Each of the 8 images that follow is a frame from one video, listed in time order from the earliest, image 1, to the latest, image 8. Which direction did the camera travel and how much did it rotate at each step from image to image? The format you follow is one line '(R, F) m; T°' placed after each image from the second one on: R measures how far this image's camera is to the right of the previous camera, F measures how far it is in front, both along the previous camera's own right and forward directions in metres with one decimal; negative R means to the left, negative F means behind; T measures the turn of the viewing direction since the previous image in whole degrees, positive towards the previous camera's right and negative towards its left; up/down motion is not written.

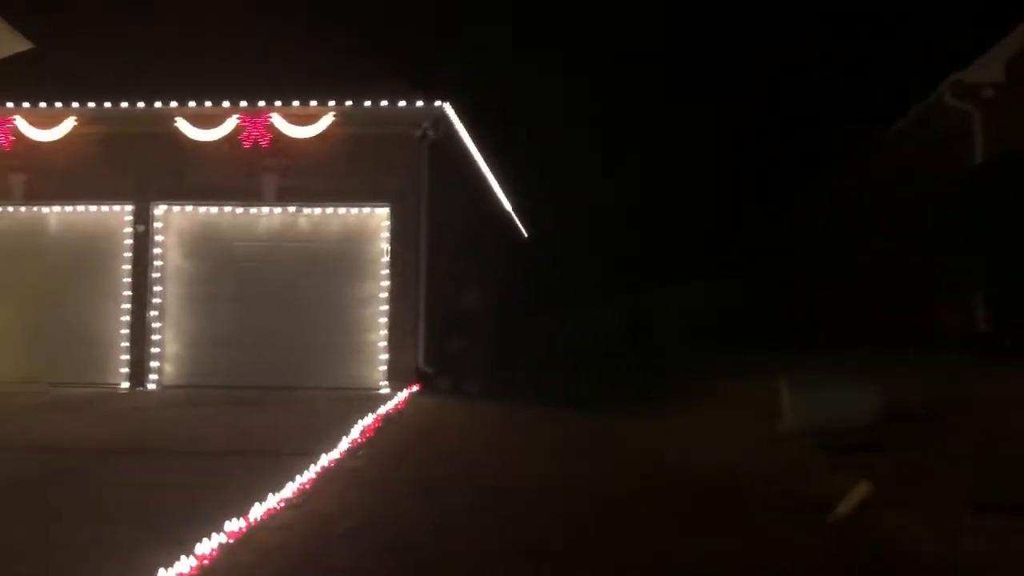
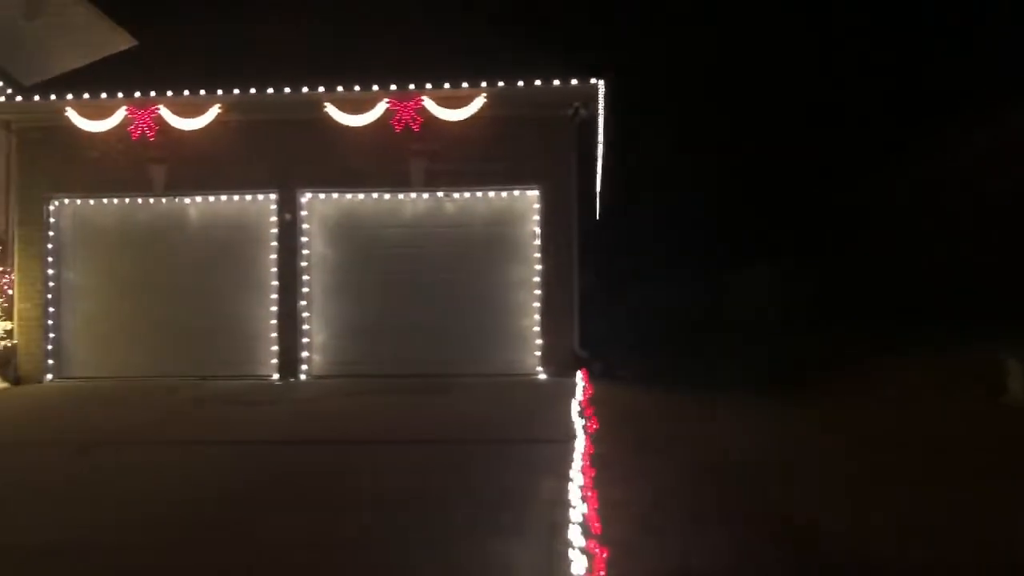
(-1.9, +0.3) m; -1°
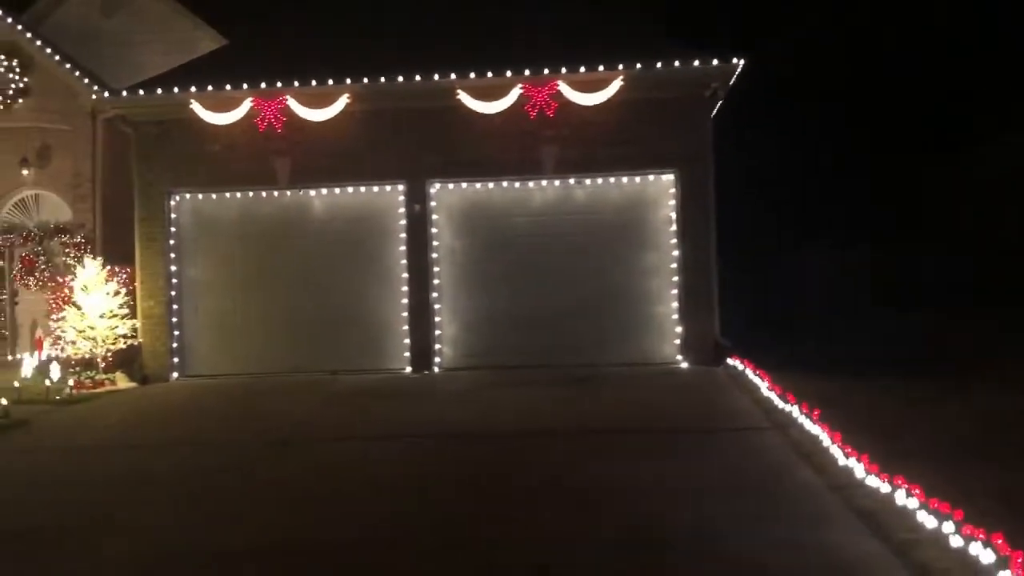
(-1.8, +0.3) m; 0°
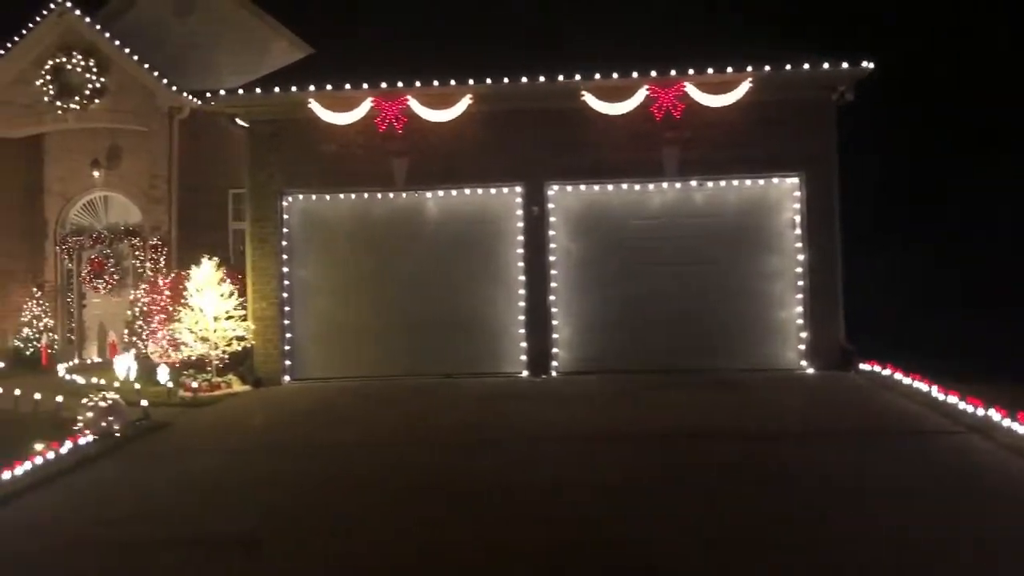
(-1.7, +0.2) m; +1°
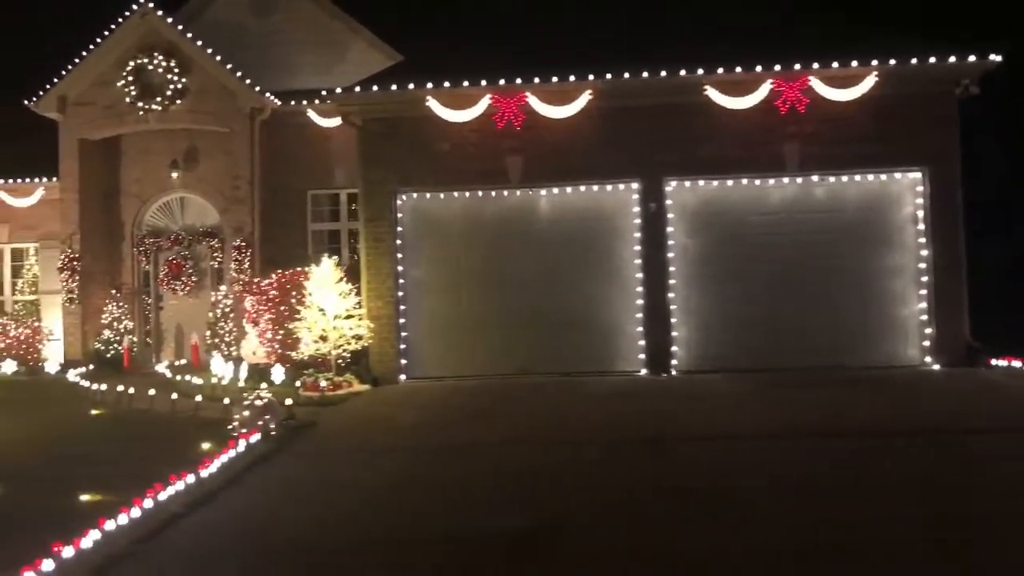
(-1.5, +0.1) m; 0°
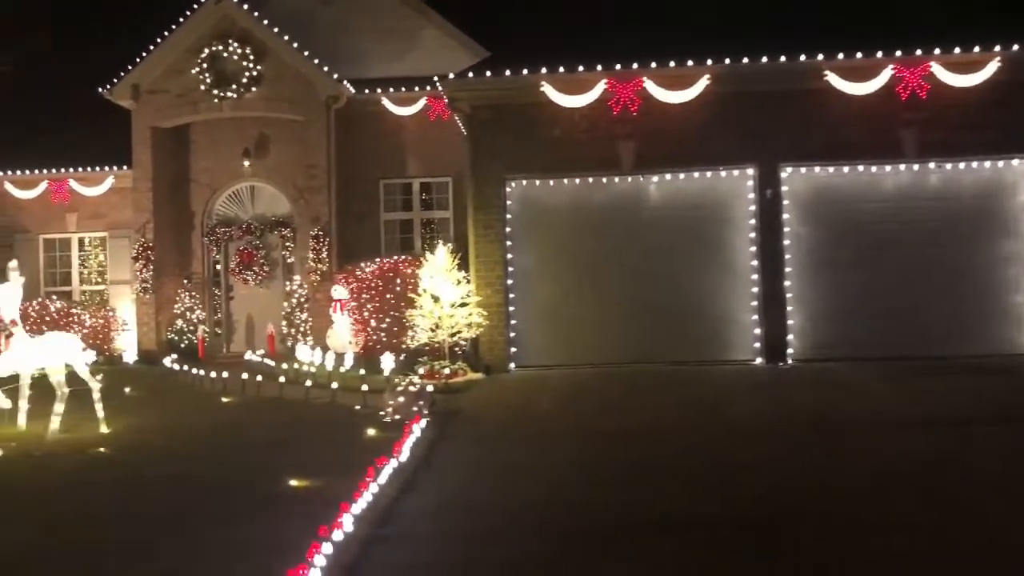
(-1.5, +0.1) m; 0°
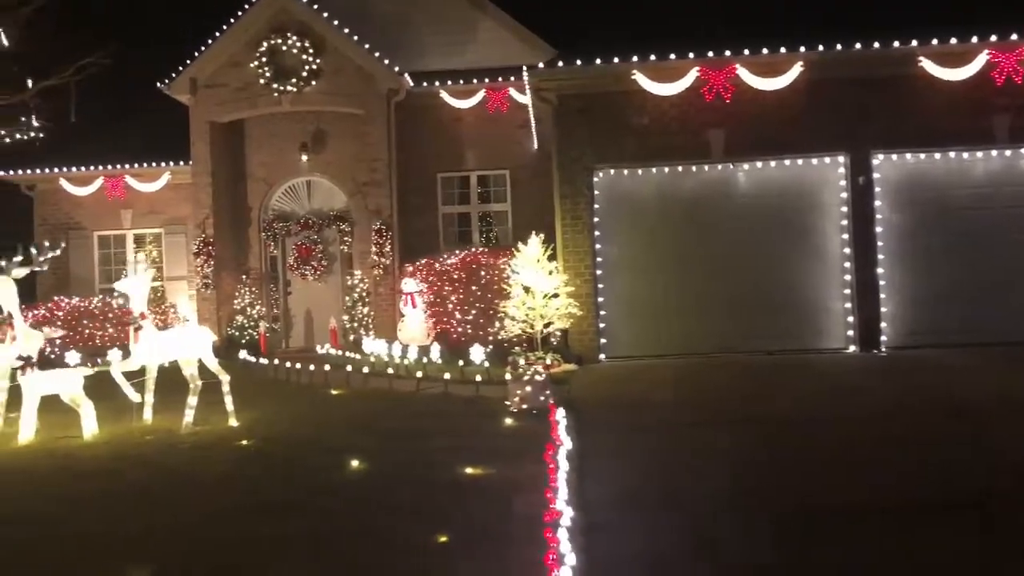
(-1.2, +0.1) m; 0°
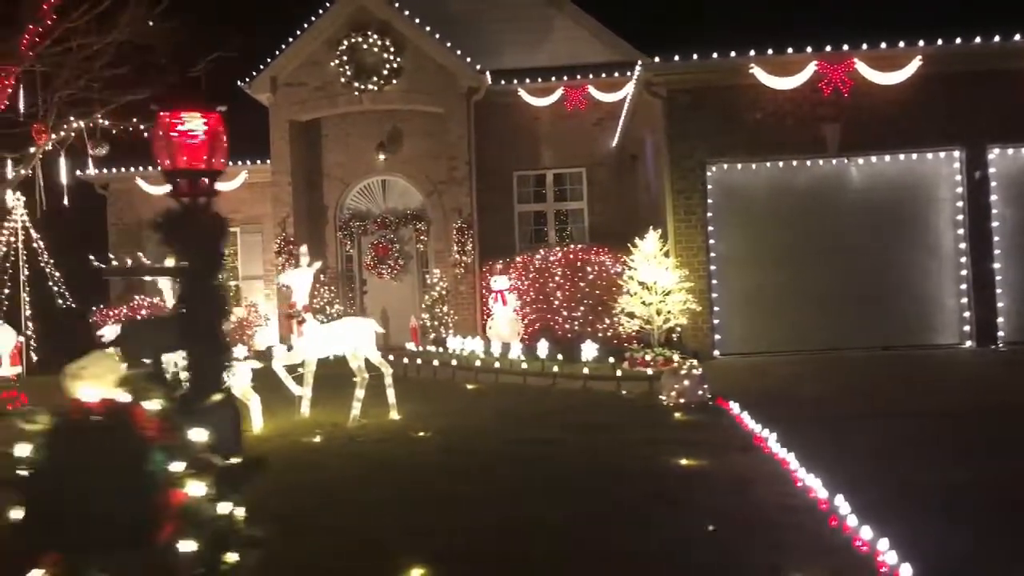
(-1.4, +0.1) m; 0°
